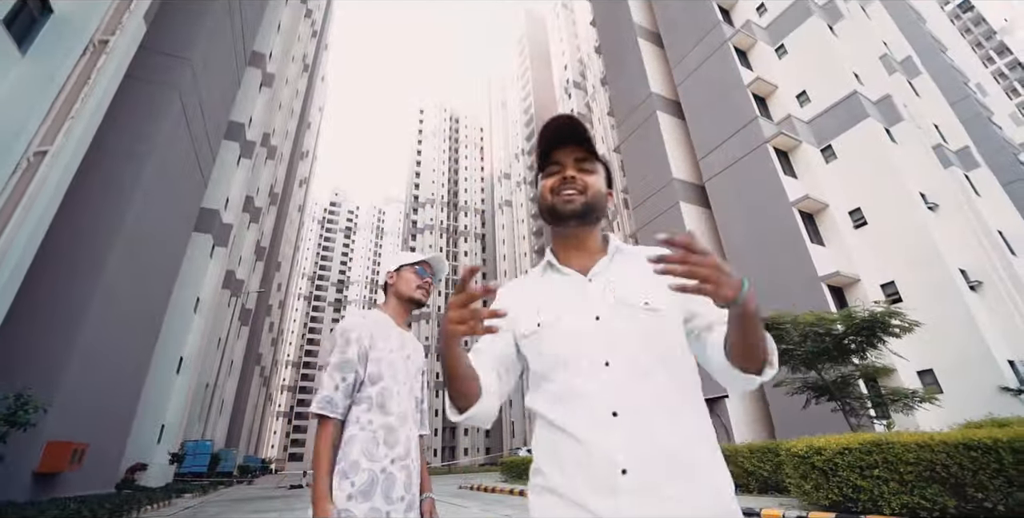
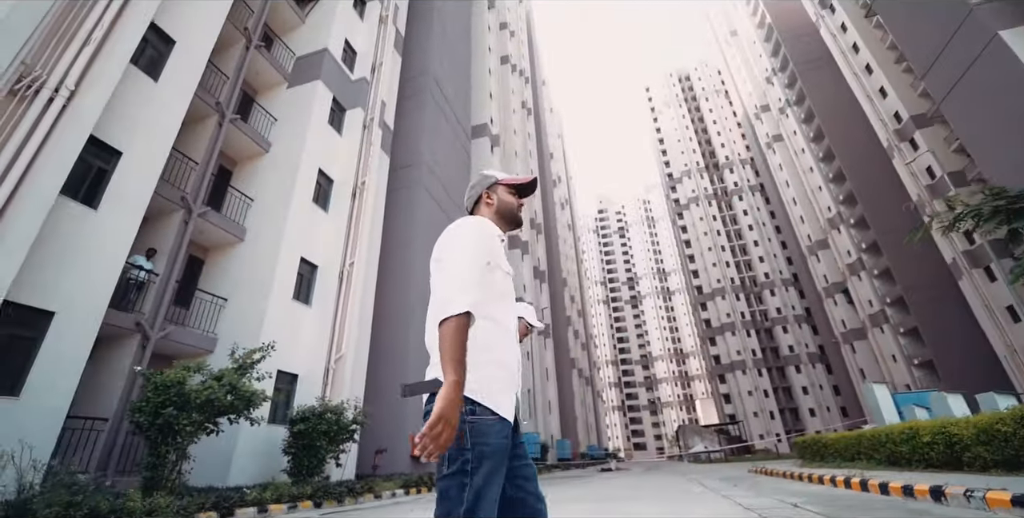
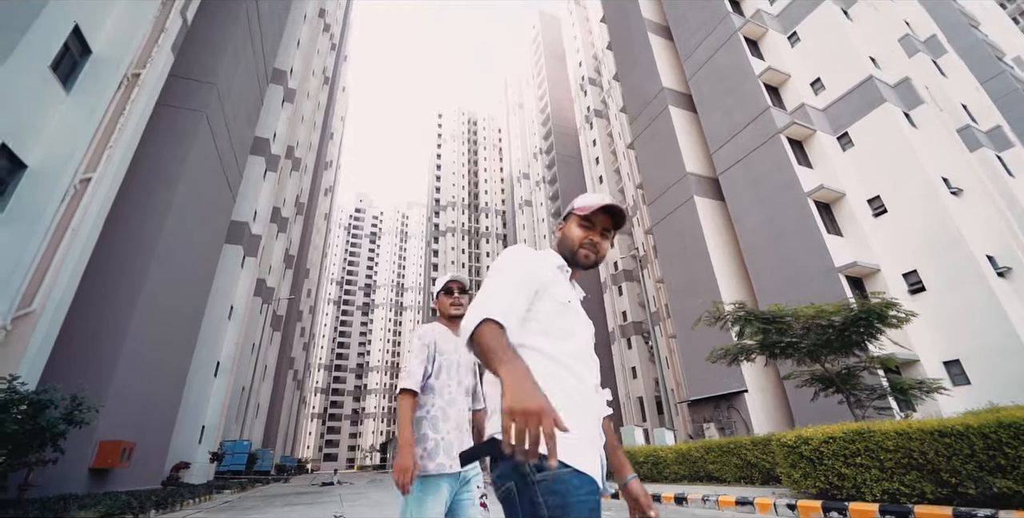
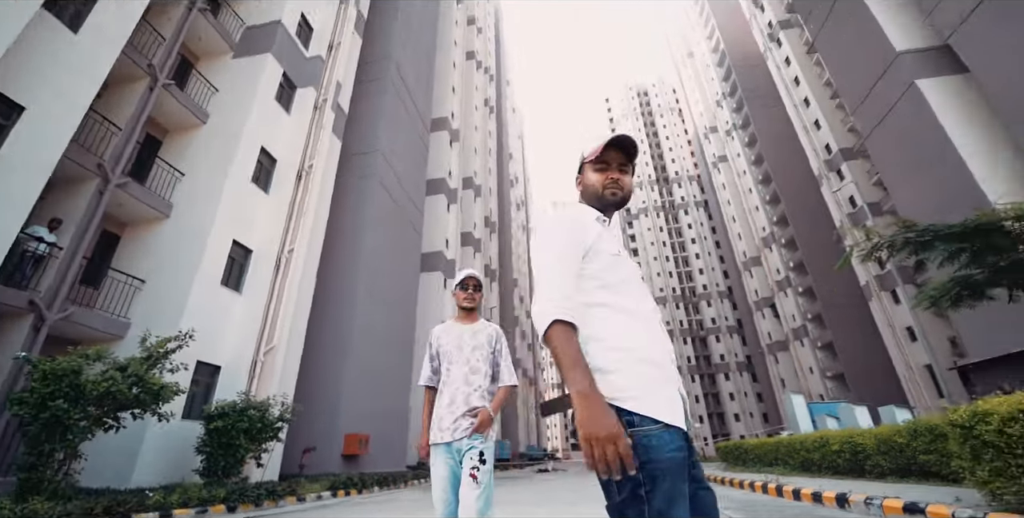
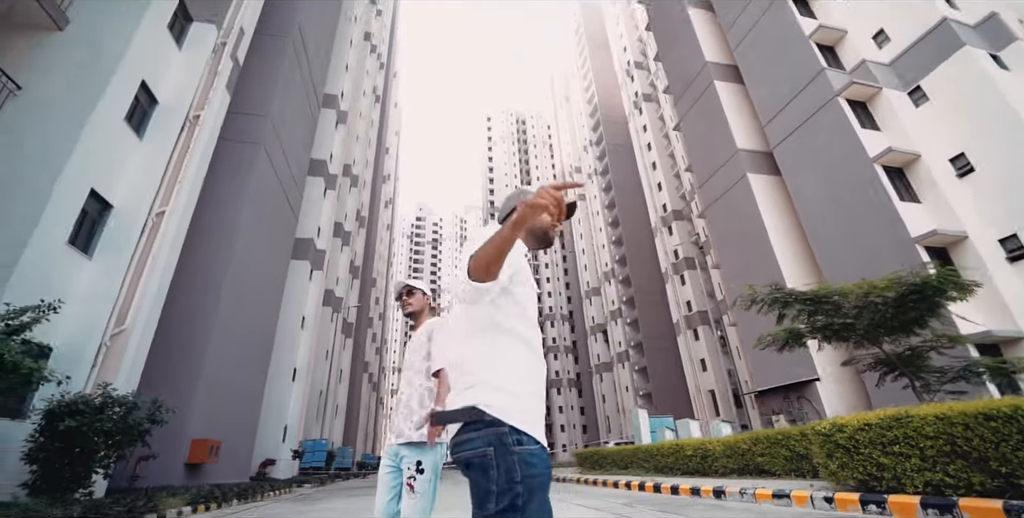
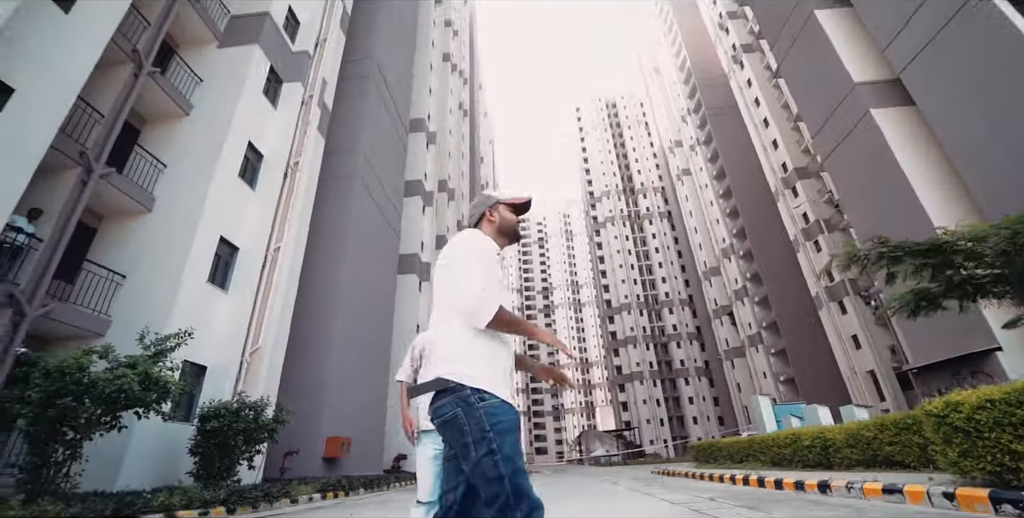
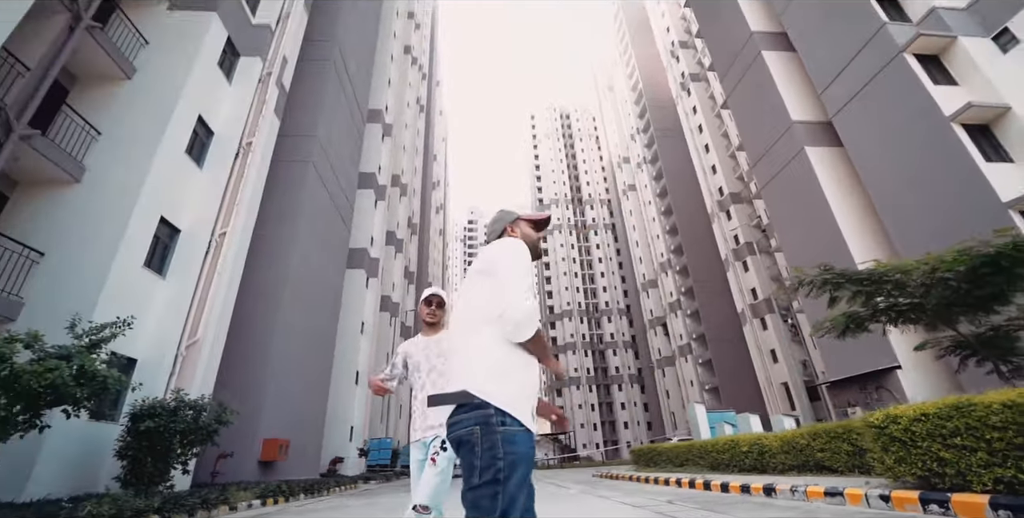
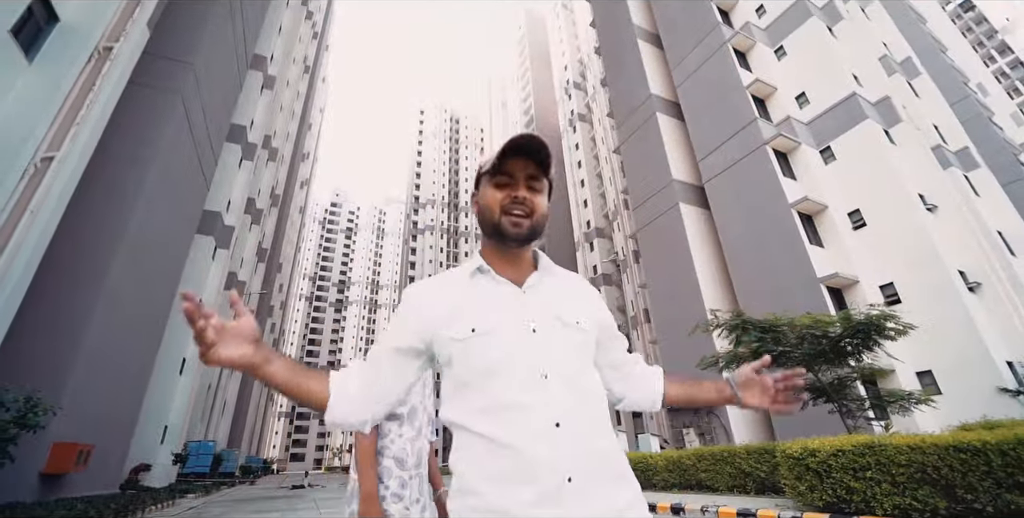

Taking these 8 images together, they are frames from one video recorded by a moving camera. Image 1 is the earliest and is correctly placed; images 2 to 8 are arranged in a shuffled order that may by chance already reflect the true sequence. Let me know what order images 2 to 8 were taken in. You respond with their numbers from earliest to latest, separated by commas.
8, 3, 5, 7, 6, 2, 4
